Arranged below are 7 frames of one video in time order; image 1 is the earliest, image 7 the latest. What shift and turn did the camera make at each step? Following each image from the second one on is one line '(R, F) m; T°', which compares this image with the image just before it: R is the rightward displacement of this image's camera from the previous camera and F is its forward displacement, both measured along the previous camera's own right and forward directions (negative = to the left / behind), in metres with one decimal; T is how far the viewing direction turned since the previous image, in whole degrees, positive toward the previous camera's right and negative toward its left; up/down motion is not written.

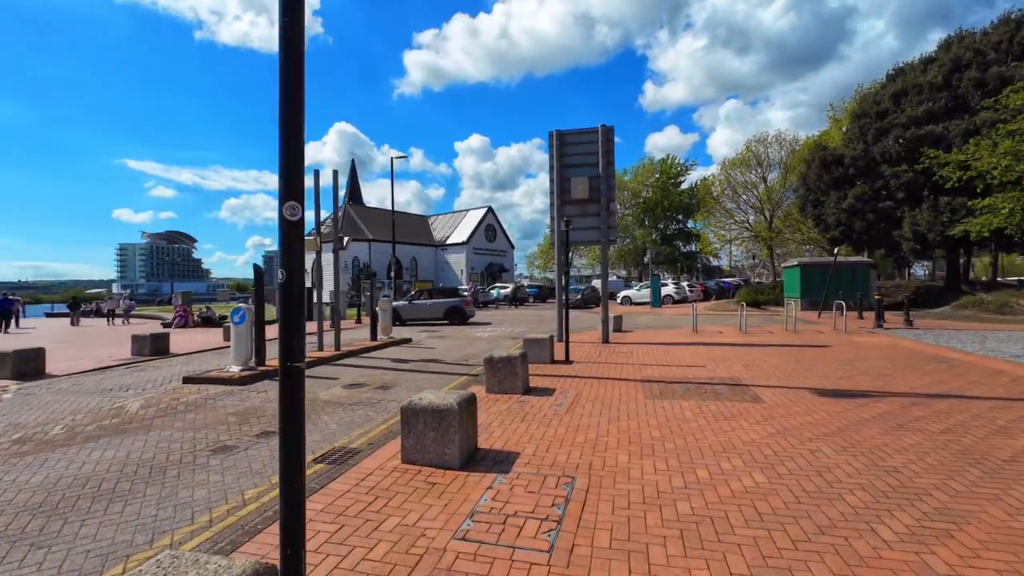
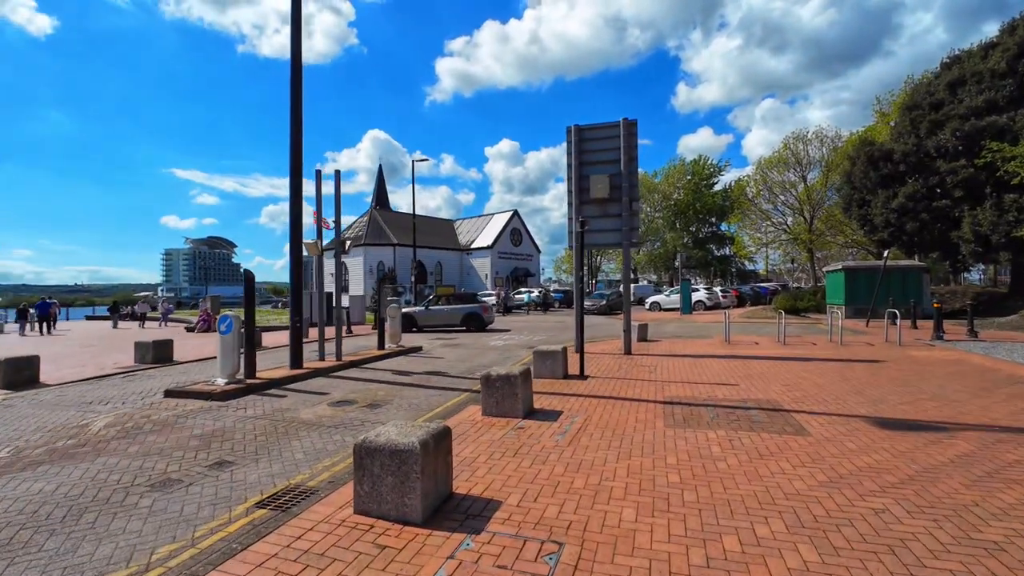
(+0.4, +0.9) m; -3°
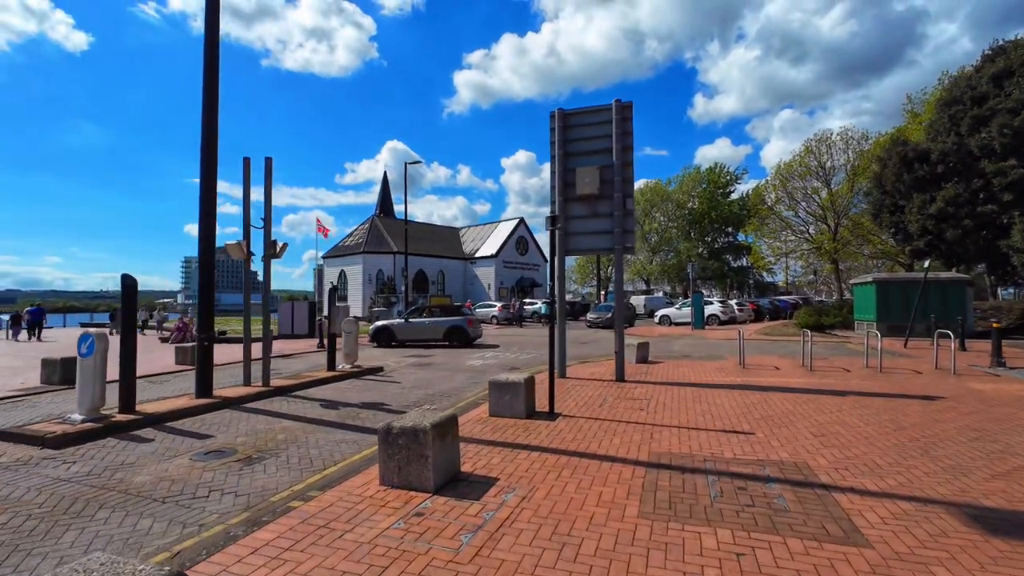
(+1.0, +2.1) m; -2°
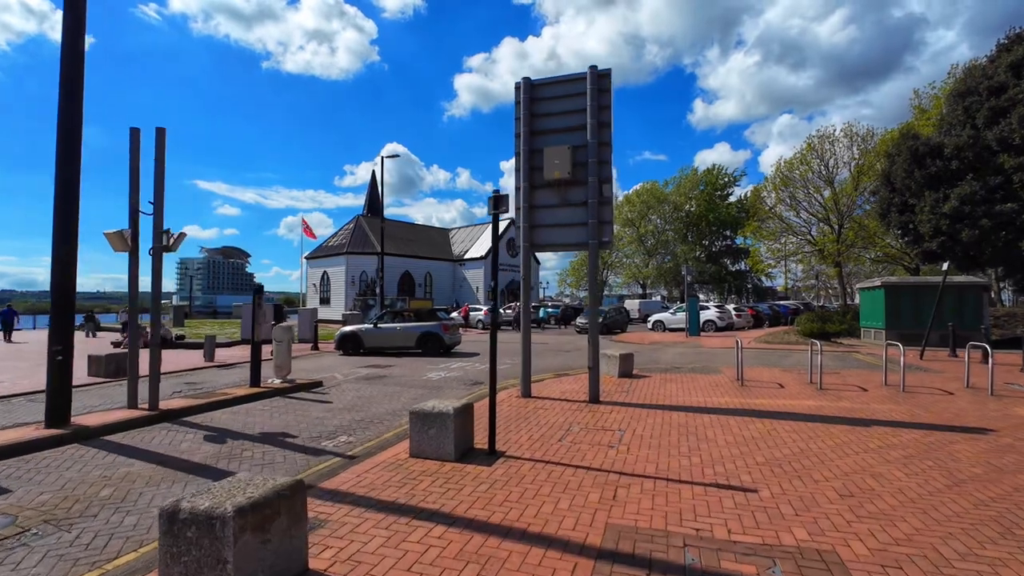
(+0.9, +1.8) m; 0°
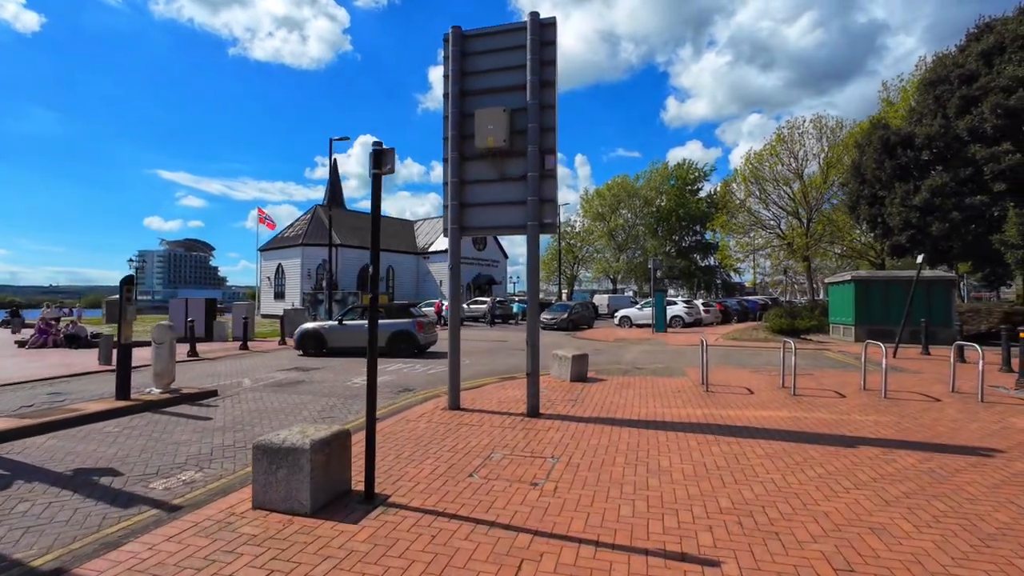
(+0.8, +1.5) m; +3°
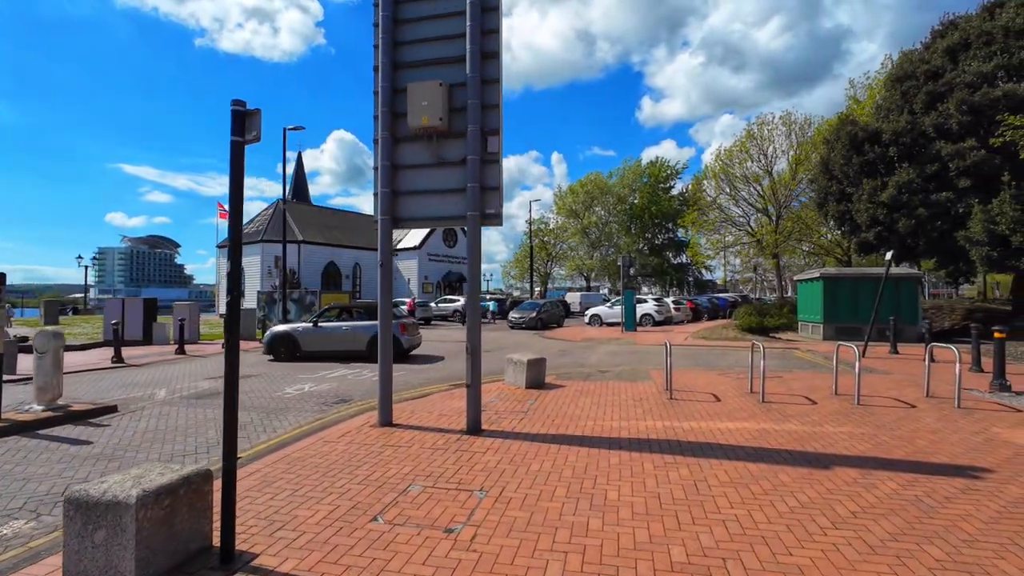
(+0.6, +0.9) m; +3°
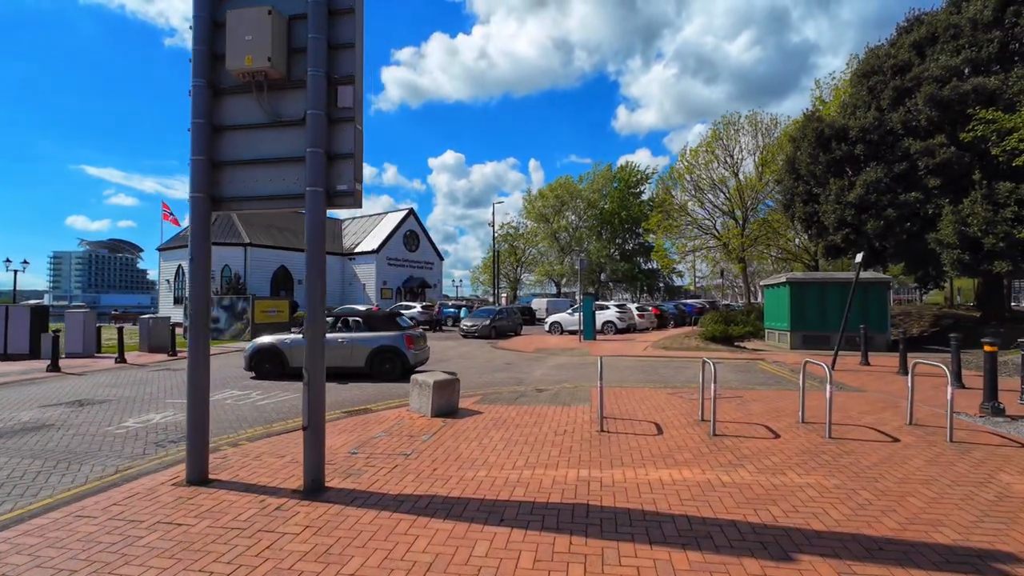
(+1.2, +1.8) m; +3°
